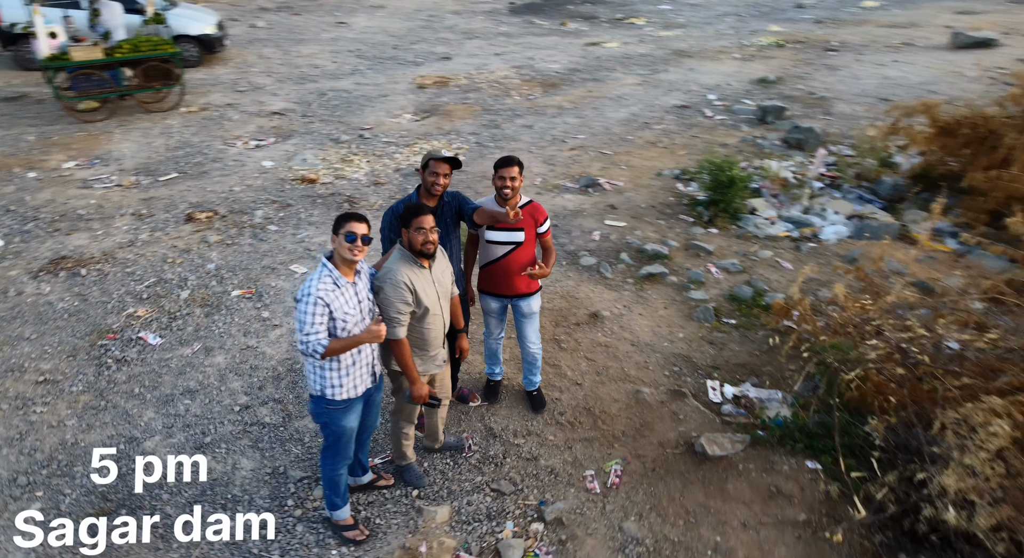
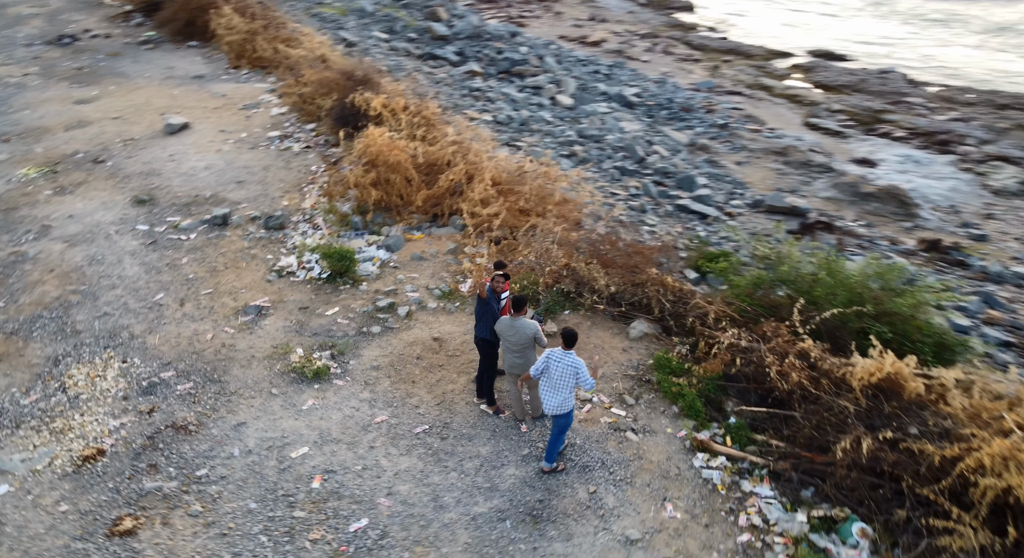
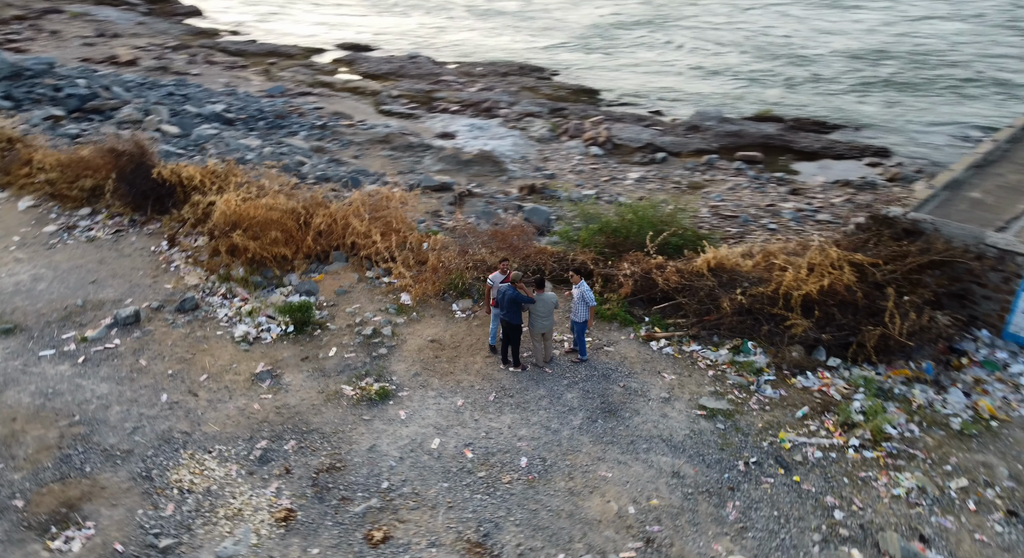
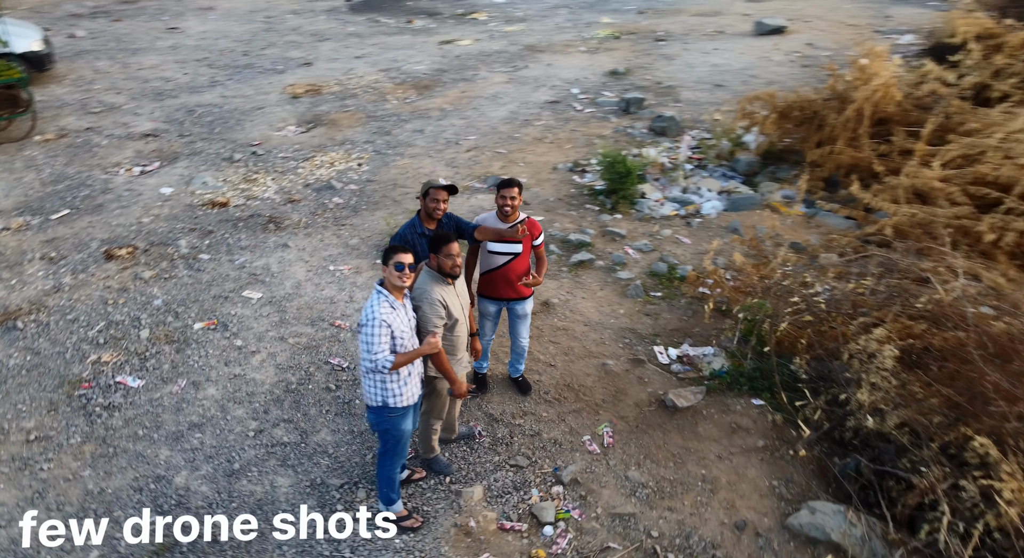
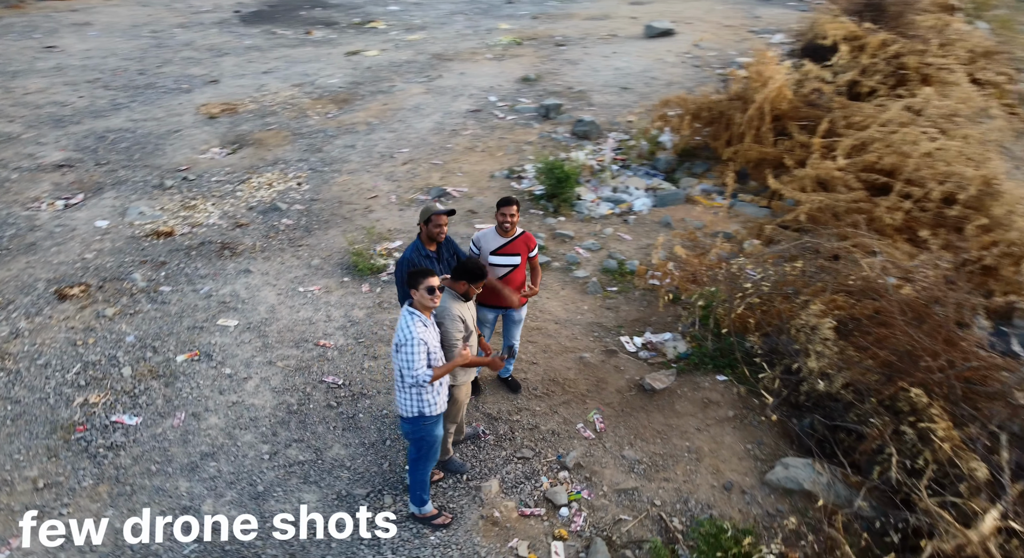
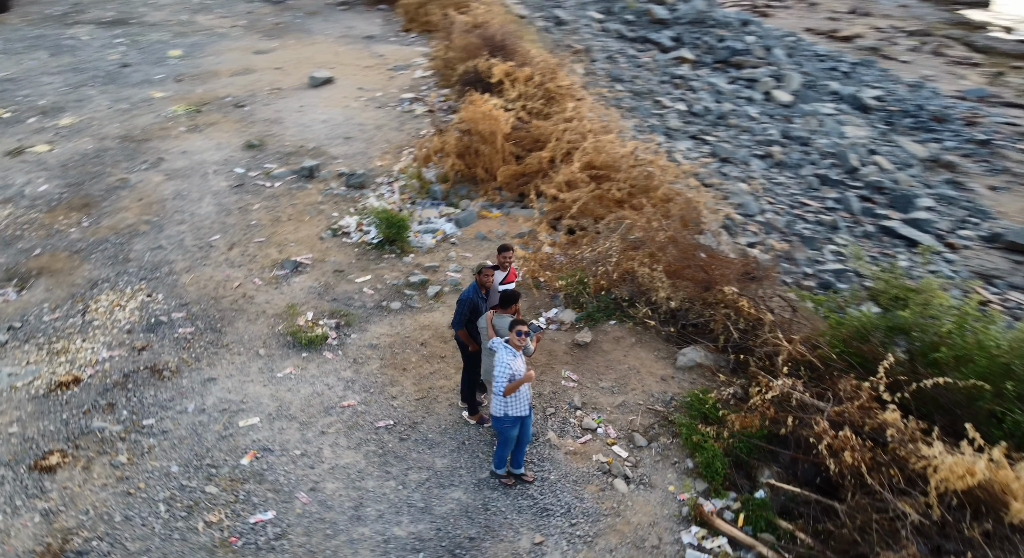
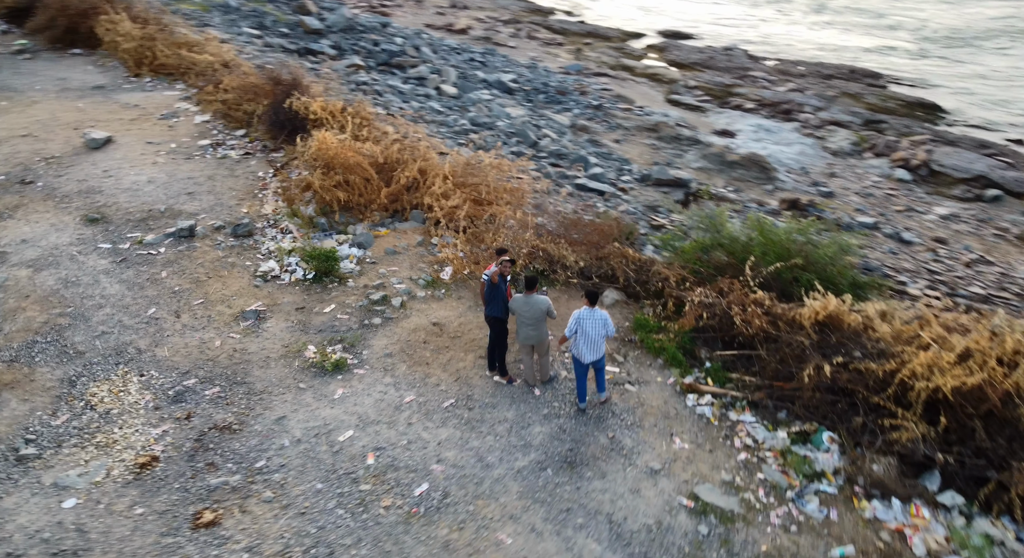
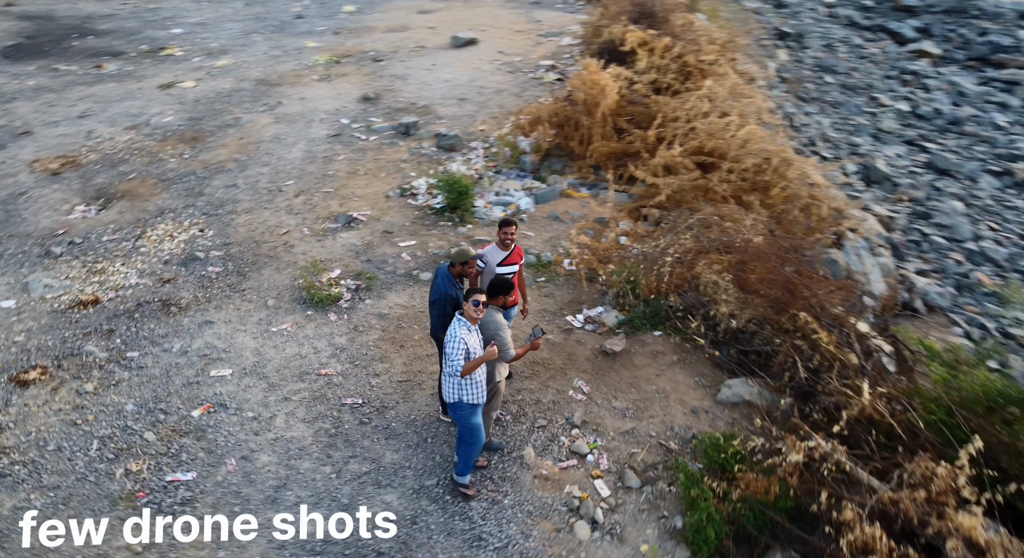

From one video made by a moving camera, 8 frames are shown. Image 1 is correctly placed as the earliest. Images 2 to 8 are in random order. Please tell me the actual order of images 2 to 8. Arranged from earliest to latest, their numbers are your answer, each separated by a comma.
4, 5, 8, 6, 2, 7, 3
